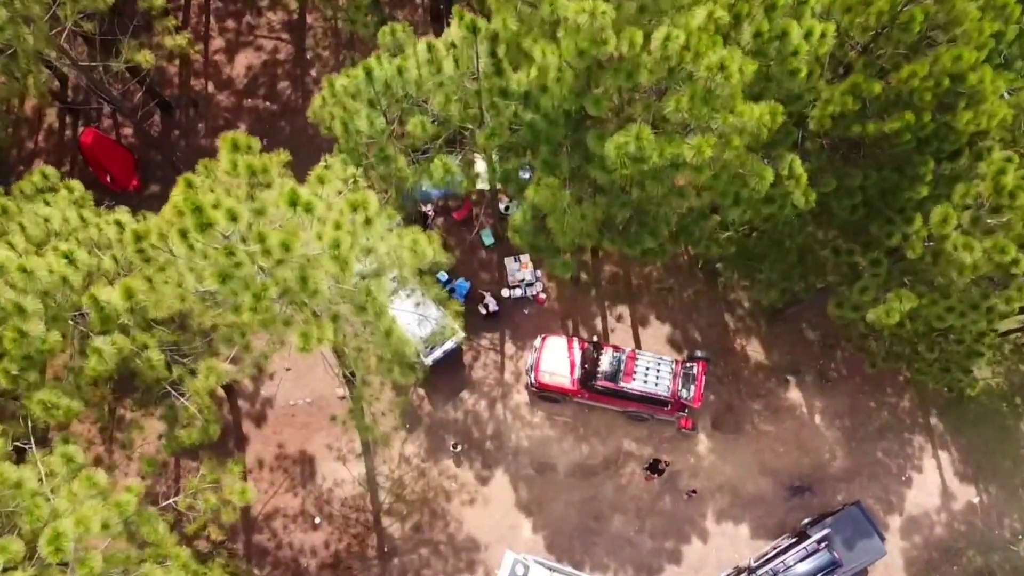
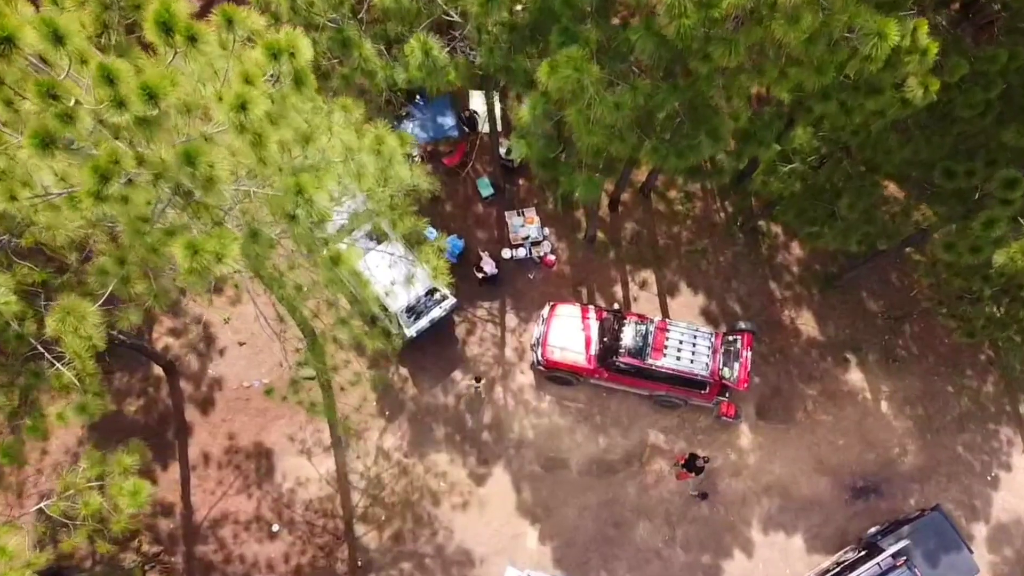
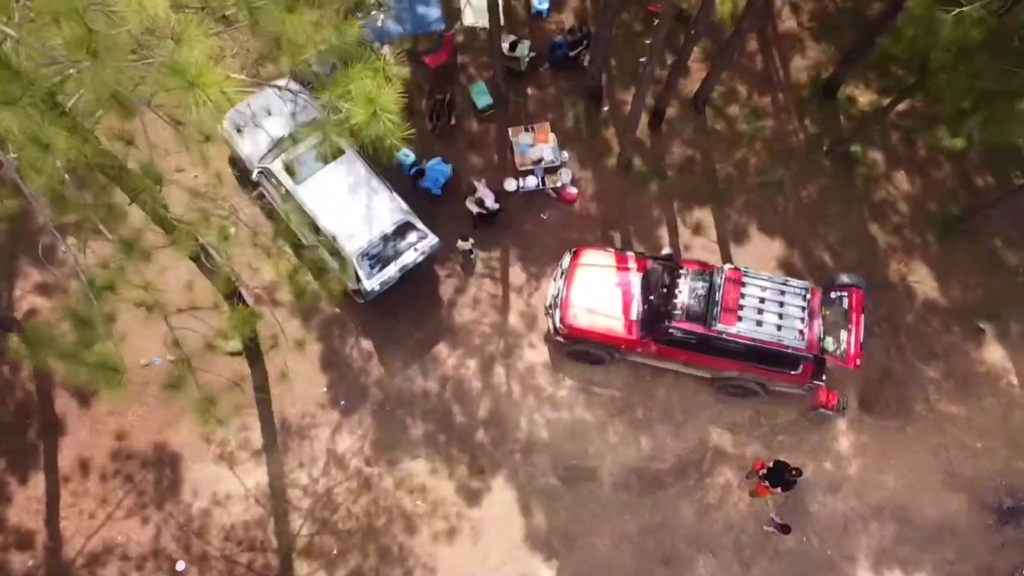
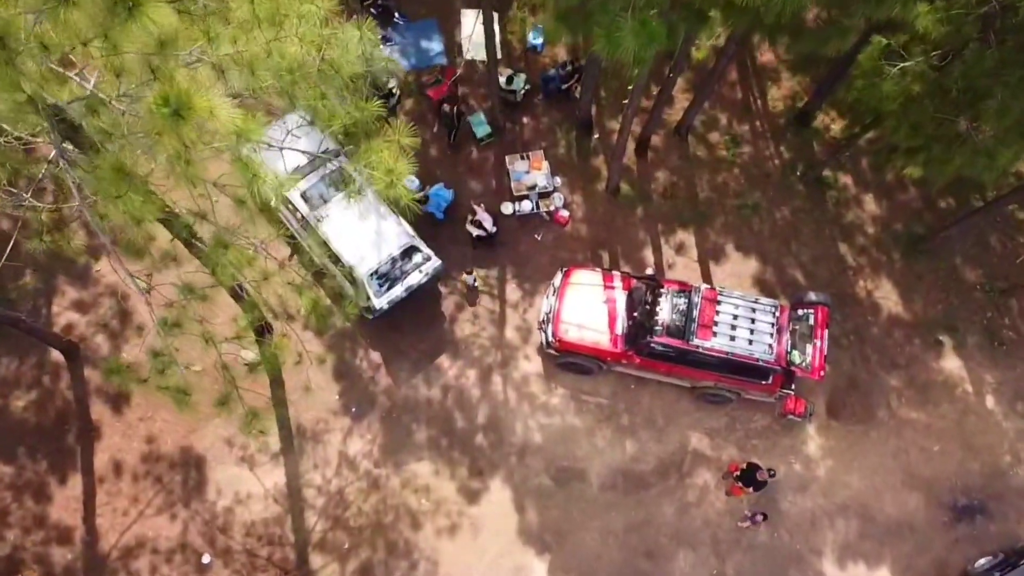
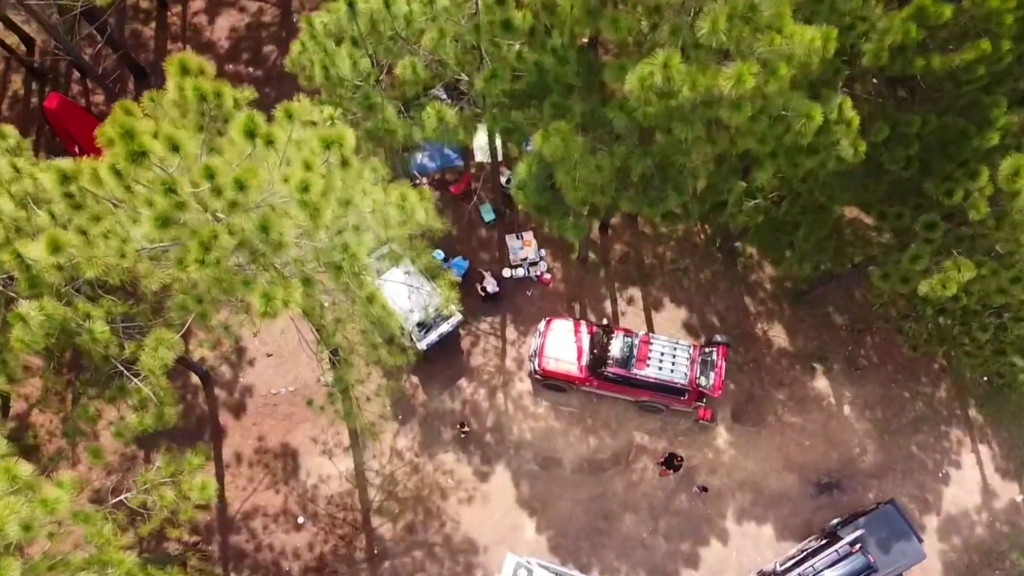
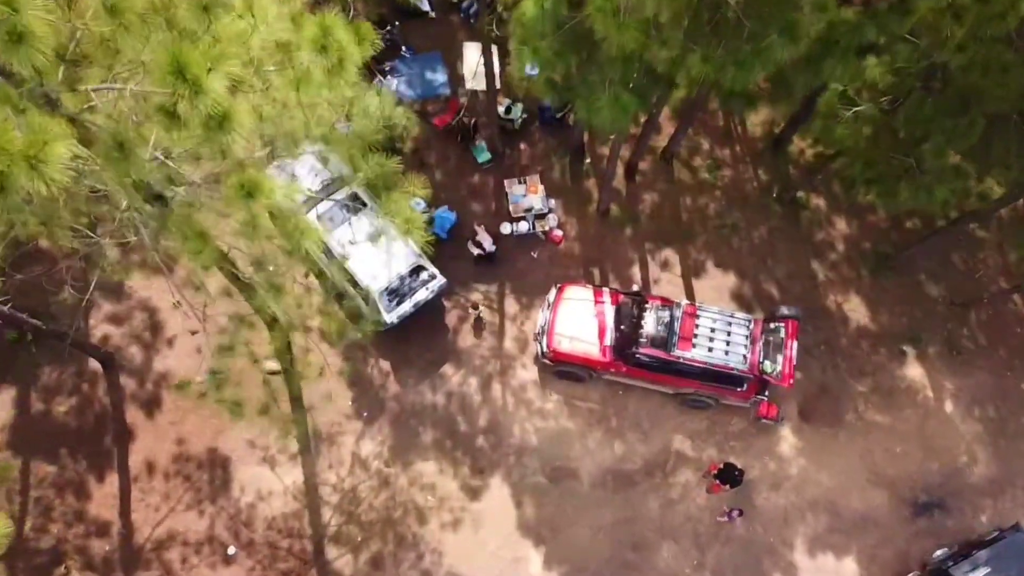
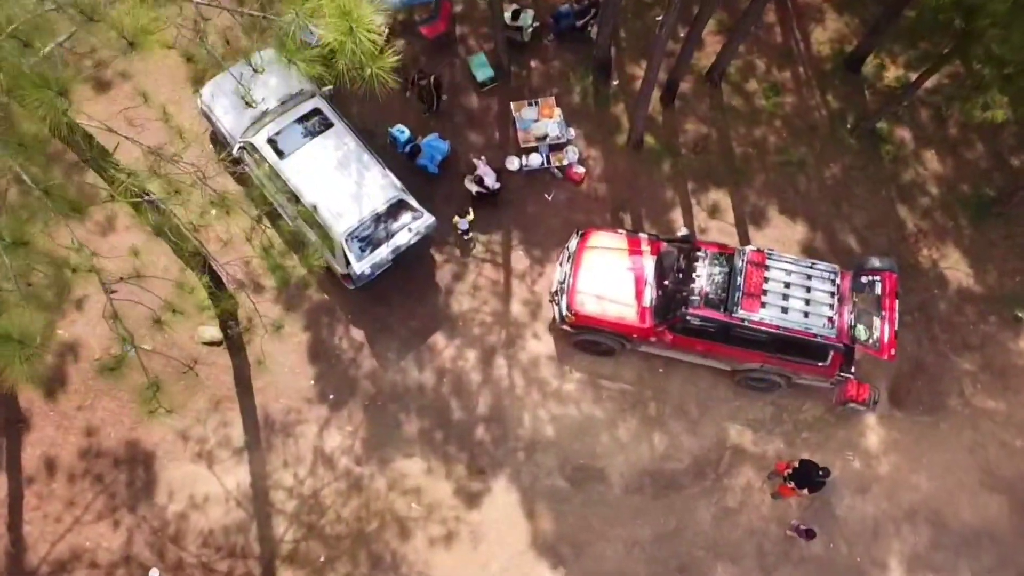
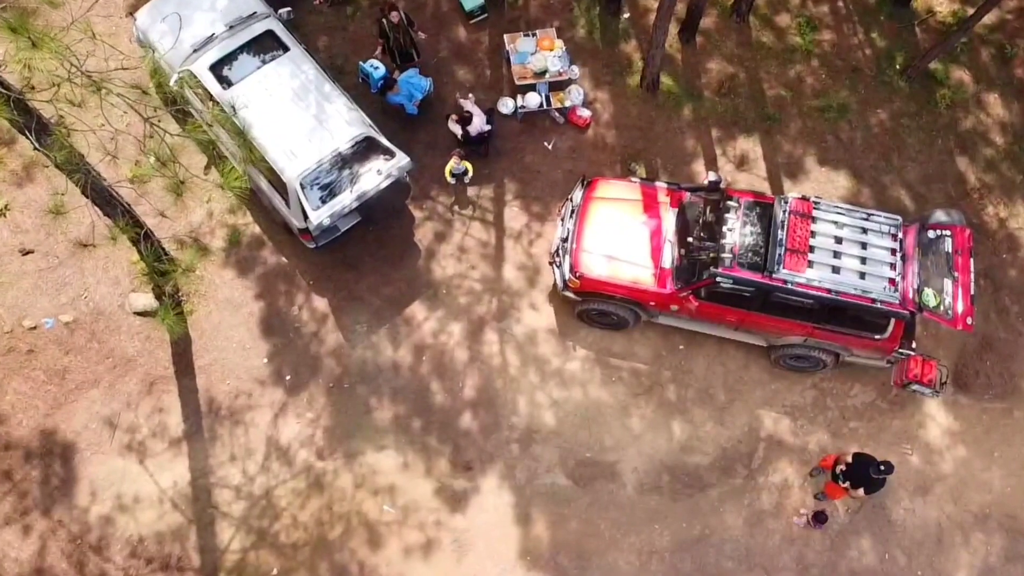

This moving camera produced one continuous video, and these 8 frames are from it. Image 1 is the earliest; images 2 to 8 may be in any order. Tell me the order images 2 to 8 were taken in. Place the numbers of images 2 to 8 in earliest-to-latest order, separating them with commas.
5, 2, 6, 4, 3, 7, 8
